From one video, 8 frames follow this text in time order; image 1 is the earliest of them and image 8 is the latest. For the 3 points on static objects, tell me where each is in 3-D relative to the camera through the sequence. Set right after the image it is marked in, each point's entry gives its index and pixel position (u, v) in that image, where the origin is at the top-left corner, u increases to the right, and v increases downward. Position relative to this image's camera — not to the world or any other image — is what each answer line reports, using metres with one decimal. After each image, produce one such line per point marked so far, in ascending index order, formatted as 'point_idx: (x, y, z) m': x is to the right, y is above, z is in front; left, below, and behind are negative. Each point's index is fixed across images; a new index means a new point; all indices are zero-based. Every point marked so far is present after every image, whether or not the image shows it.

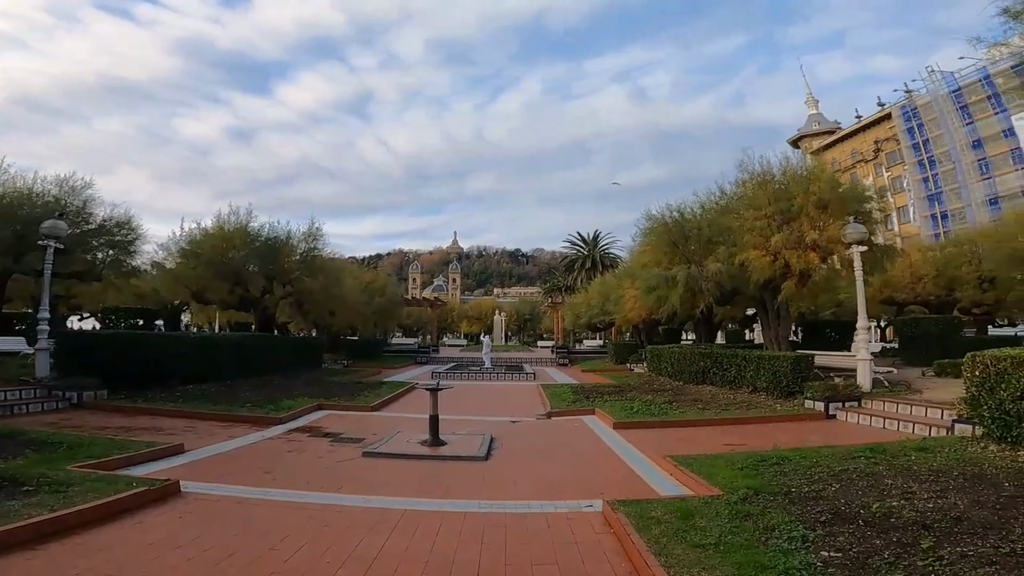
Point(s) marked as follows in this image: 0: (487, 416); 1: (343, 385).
0: (-0.7, -3.6, +15.0) m
1: (-6.0, -3.5, +19.2) m
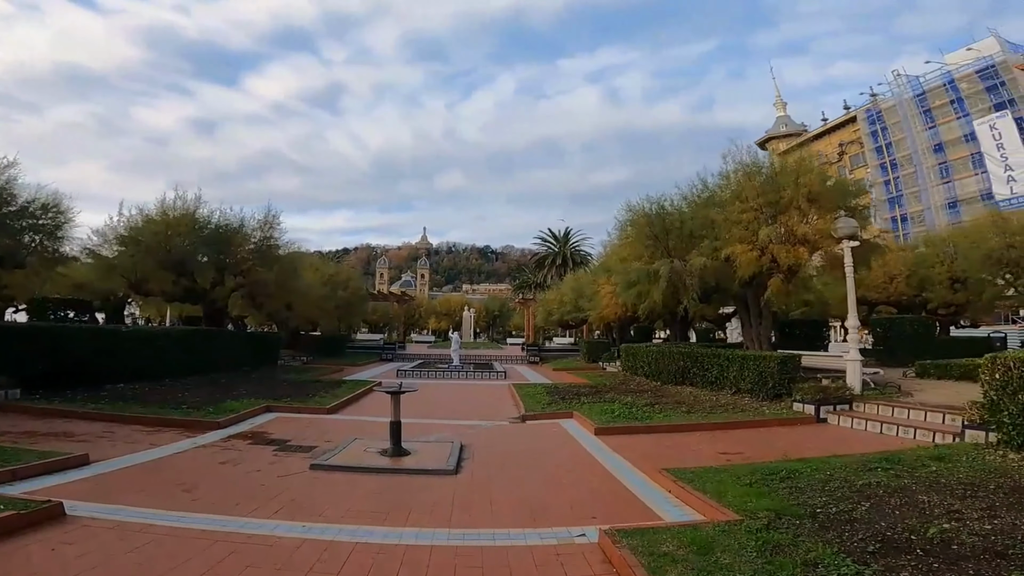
0: (-1.4, -3.4, +13.8) m
1: (-7.0, -3.2, +17.7) m
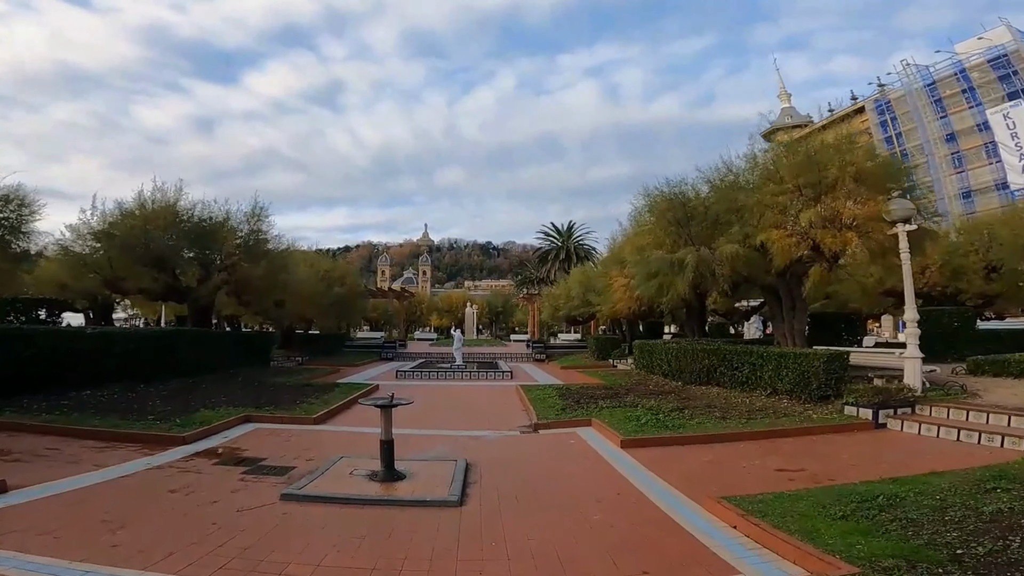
0: (-1.2, -3.2, +12.2) m
1: (-6.8, -3.0, +16.2) m
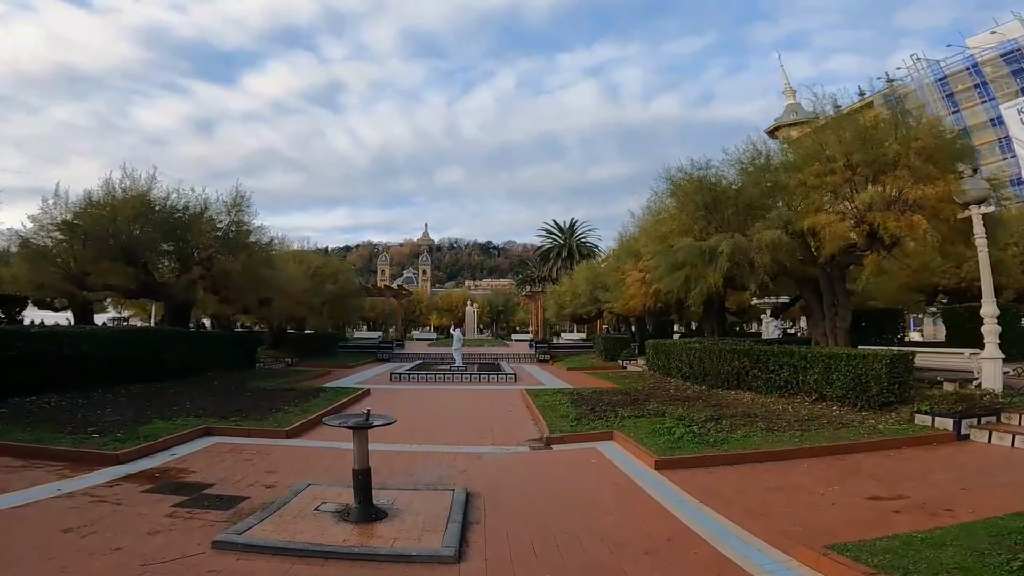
0: (-1.0, -3.0, +10.5) m
1: (-6.6, -2.9, +14.4) m
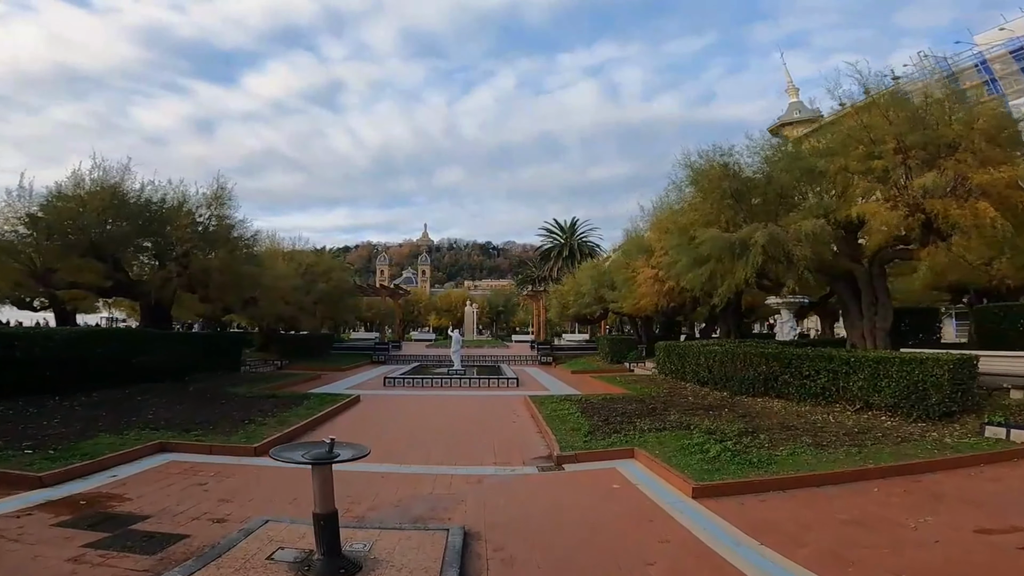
0: (-0.9, -2.9, +9.1) m
1: (-6.5, -2.8, +13.0) m
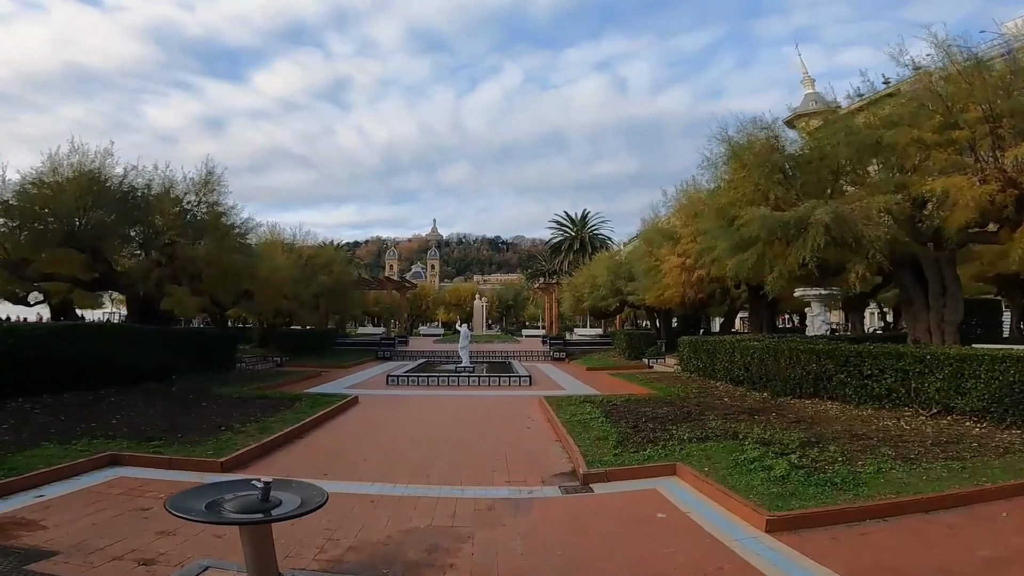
0: (-0.7, -2.7, +7.7) m
1: (-6.2, -2.6, +11.7) m
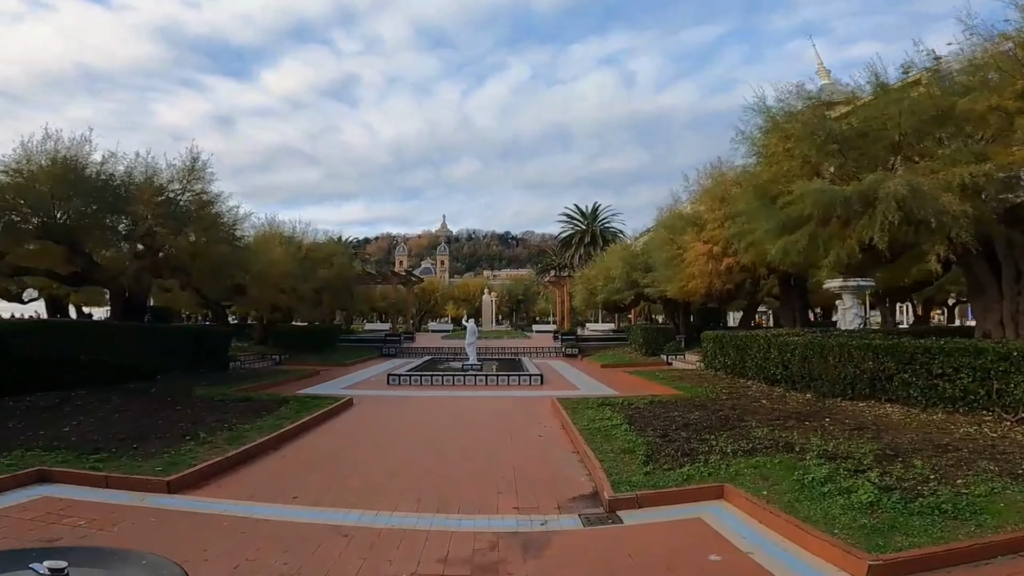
0: (-0.6, -2.6, +6.4) m
1: (-6.0, -2.4, +10.5) m
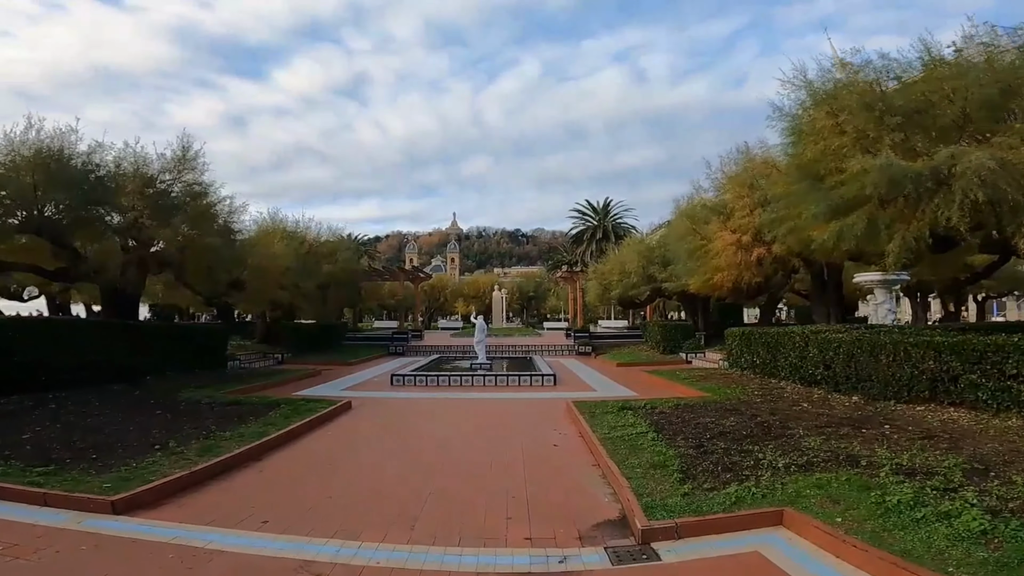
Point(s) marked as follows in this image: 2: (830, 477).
0: (-0.5, -2.4, +5.3) m
1: (-5.8, -2.3, +9.6) m
2: (+3.2, -2.0, +5.6) m
